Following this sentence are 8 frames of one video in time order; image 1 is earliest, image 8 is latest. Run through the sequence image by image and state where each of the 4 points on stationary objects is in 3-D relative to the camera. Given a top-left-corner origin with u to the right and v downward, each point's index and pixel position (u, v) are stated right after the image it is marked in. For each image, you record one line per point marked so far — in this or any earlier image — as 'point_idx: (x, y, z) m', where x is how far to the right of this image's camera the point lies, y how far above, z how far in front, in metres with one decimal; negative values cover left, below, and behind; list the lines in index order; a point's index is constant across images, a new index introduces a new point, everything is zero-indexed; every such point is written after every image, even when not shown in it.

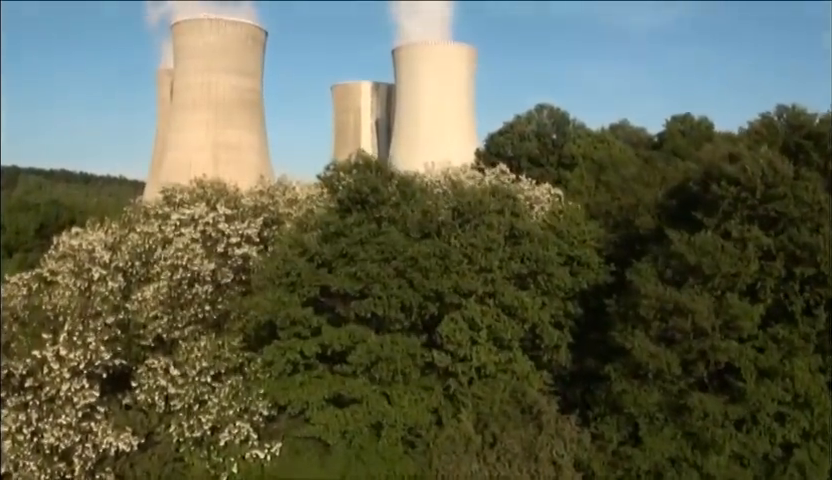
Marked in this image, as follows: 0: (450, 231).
0: (+0.2, 0.0, +5.6) m
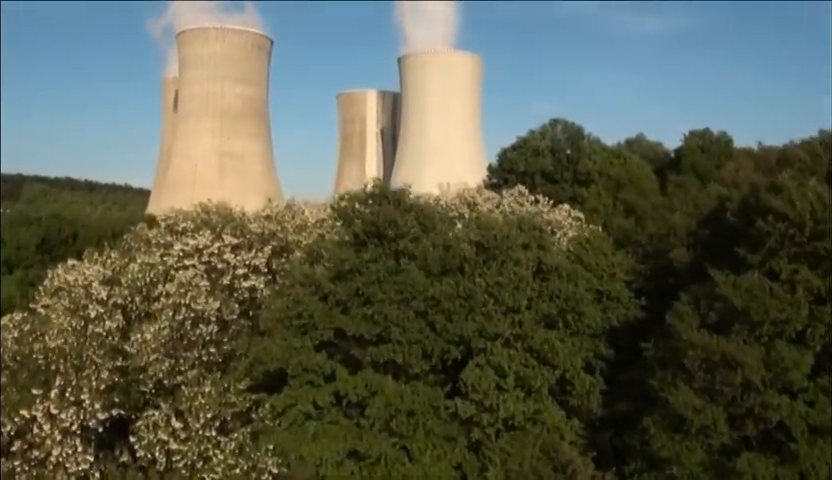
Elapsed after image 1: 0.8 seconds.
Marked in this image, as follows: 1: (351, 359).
0: (+0.3, -0.1, +5.2) m
1: (-0.3, -0.5, +5.0) m
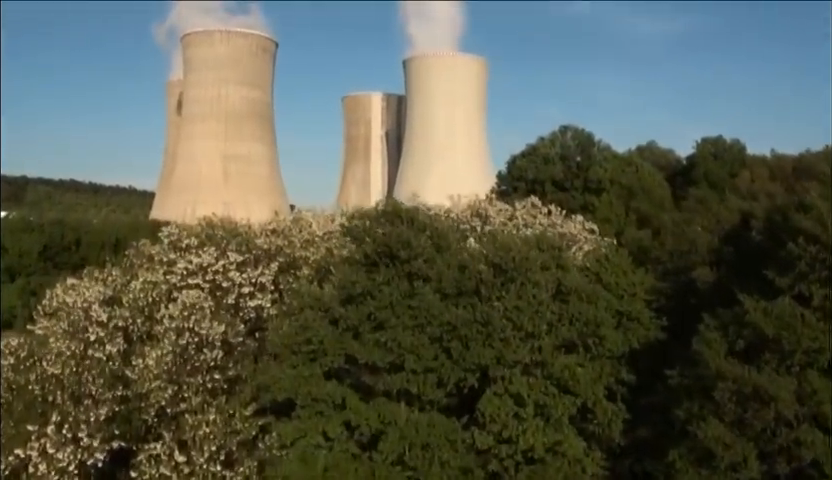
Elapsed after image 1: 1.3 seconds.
0: (+0.3, -0.2, +4.9) m
1: (-0.2, -0.6, +4.8) m
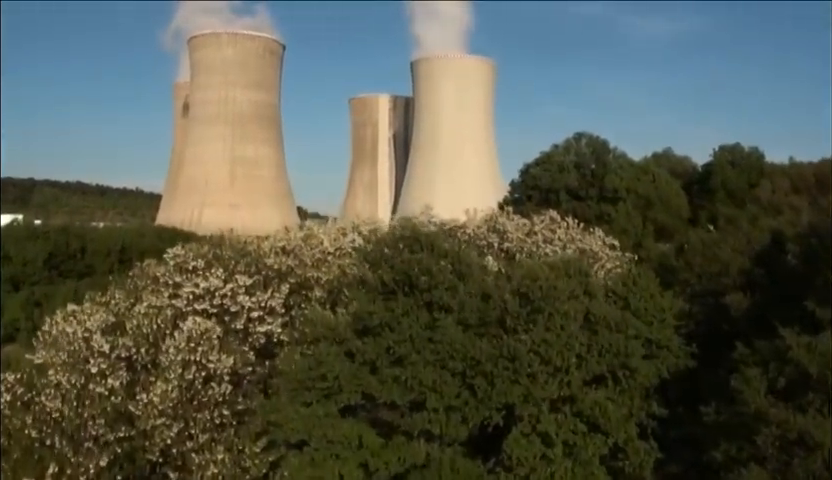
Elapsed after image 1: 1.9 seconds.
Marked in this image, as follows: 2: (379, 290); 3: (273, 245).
0: (+0.4, -0.3, +4.7) m
1: (-0.1, -0.7, +4.5) m
2: (-0.1, -0.2, +4.8) m
3: (-0.9, 0.0, +7.1) m
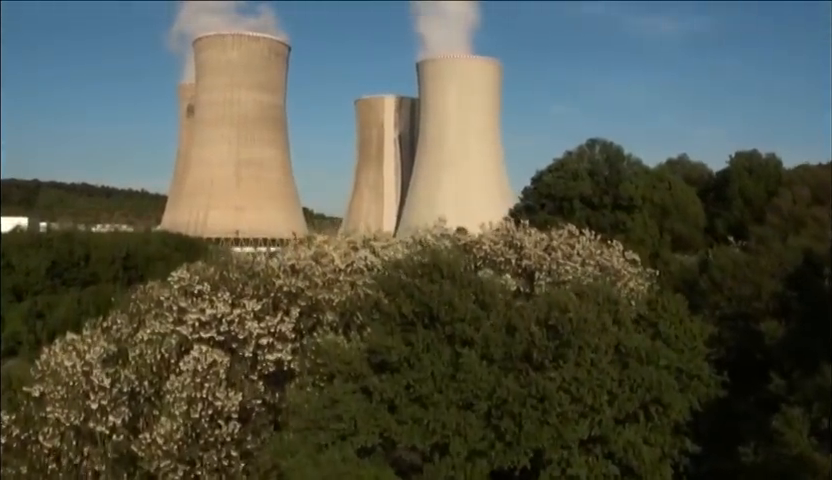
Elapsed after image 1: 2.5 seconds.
0: (+0.5, -0.4, +4.4) m
1: (-0.1, -0.8, +4.2) m
2: (-0.1, -0.3, +4.5) m
3: (-0.8, -0.1, +6.8) m
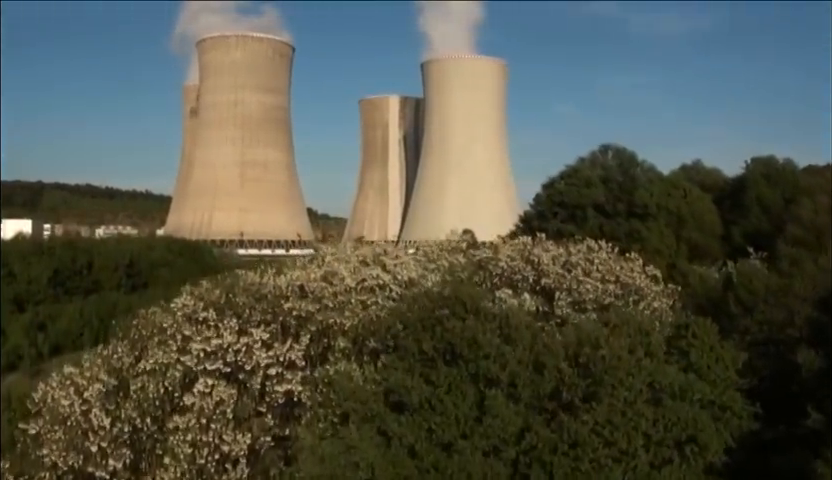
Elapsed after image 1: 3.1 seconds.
0: (+0.6, -0.5, +4.1) m
1: (0.0, -0.9, +3.9) m
2: (0.0, -0.4, +4.2) m
3: (-0.7, -0.2, +6.5) m
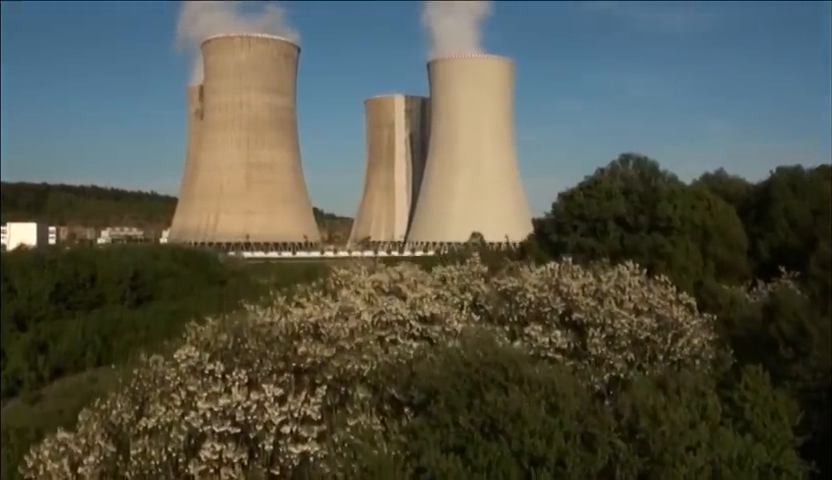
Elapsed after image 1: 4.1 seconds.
0: (+0.7, -0.7, +3.6) m
1: (+0.1, -1.1, +3.5) m
2: (+0.1, -0.6, +3.7) m
3: (-0.6, -0.4, +6.0) m
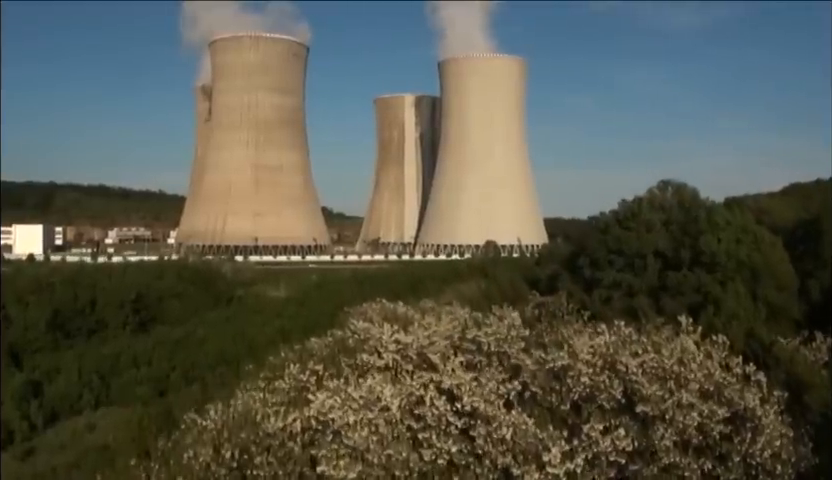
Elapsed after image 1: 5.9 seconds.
0: (+0.8, -1.1, +2.7) m
1: (+0.3, -1.5, +2.6) m
2: (+0.3, -1.0, +2.9) m
3: (-0.4, -0.8, +5.1) m
